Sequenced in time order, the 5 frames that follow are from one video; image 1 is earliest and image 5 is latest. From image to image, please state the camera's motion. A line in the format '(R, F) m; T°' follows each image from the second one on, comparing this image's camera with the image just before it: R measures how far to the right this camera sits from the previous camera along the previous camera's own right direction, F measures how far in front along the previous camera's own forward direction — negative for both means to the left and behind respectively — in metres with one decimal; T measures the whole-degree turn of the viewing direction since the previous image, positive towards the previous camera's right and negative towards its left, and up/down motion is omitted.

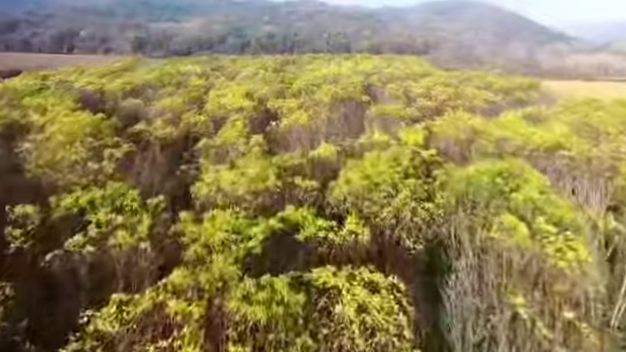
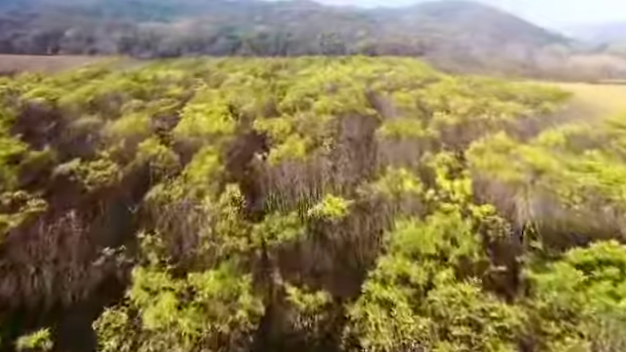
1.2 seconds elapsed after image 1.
(0.0, +0.9) m; +1°
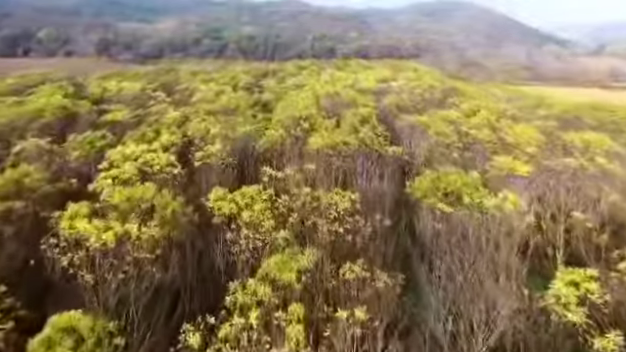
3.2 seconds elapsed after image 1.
(-0.1, +1.6) m; +1°
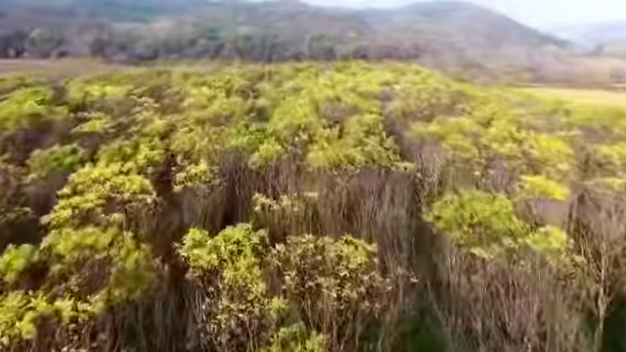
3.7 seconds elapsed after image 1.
(0.0, +0.4) m; 0°
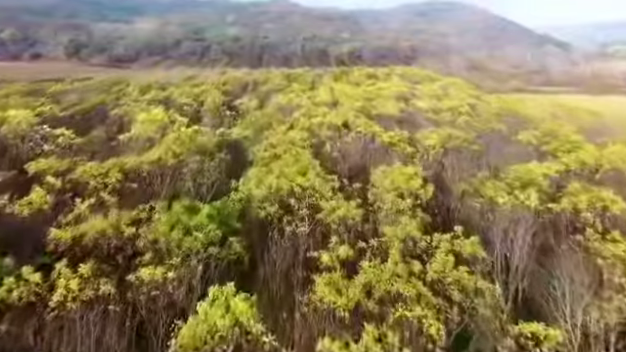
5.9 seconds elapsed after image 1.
(-0.1, +1.7) m; +1°
